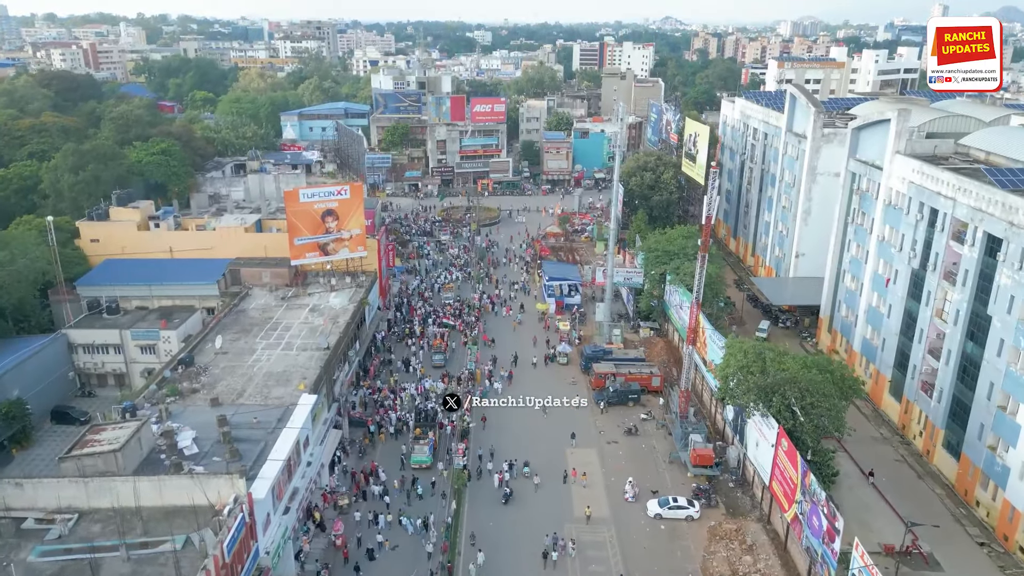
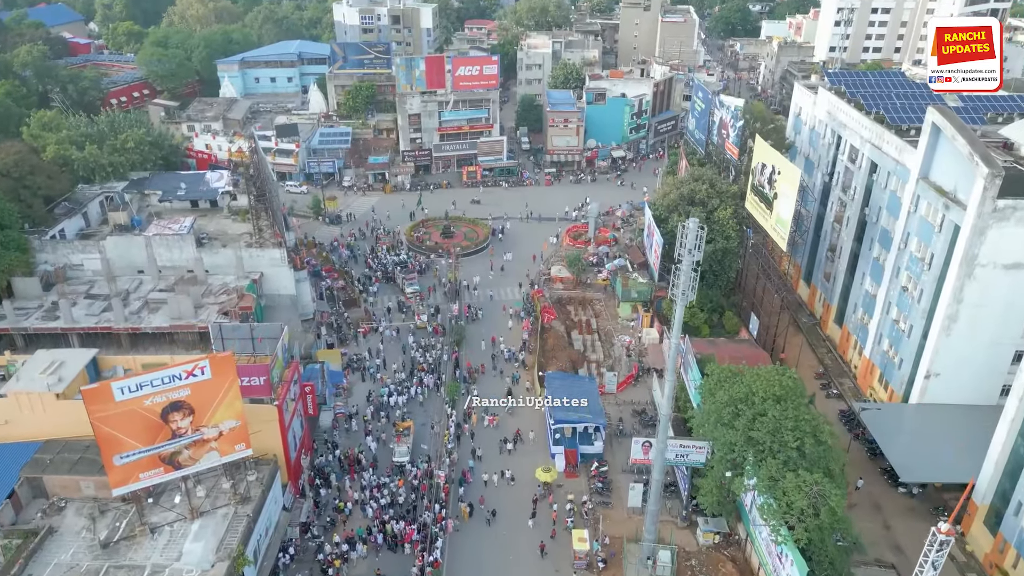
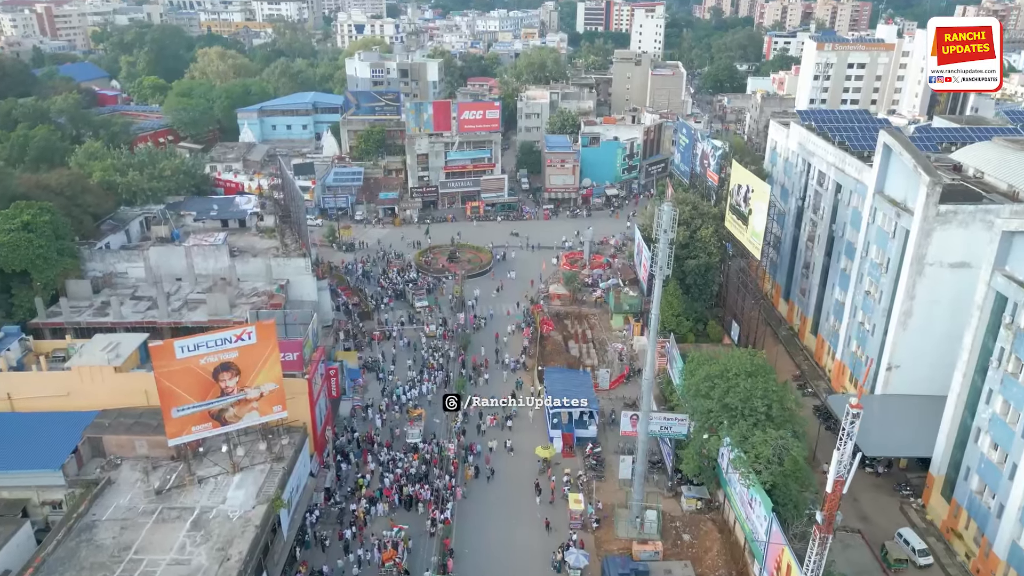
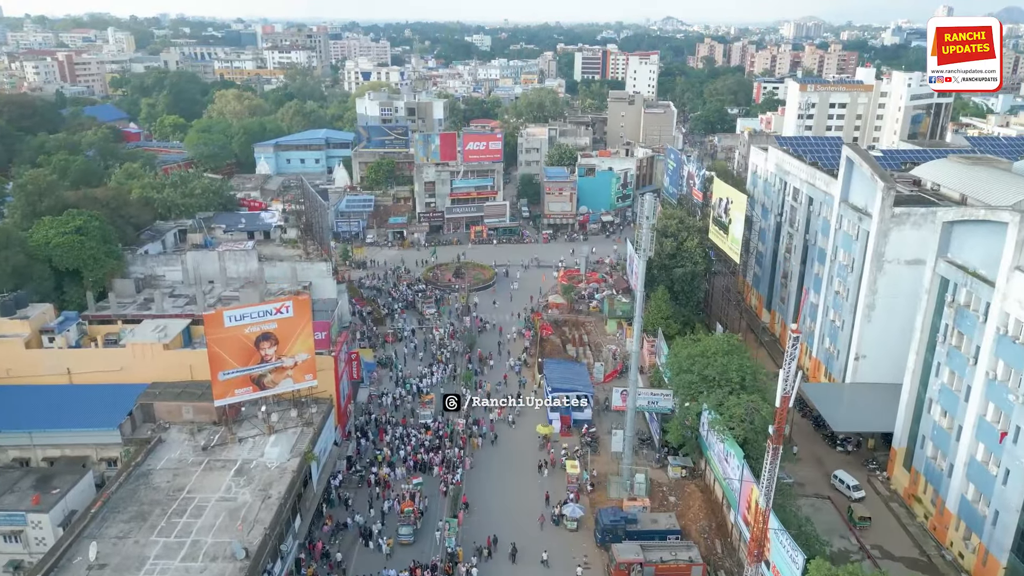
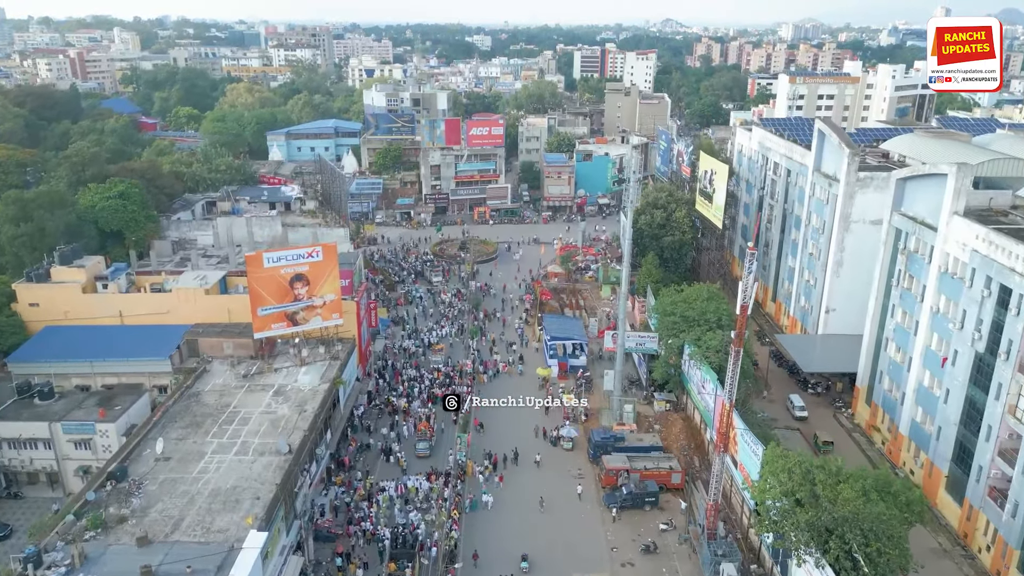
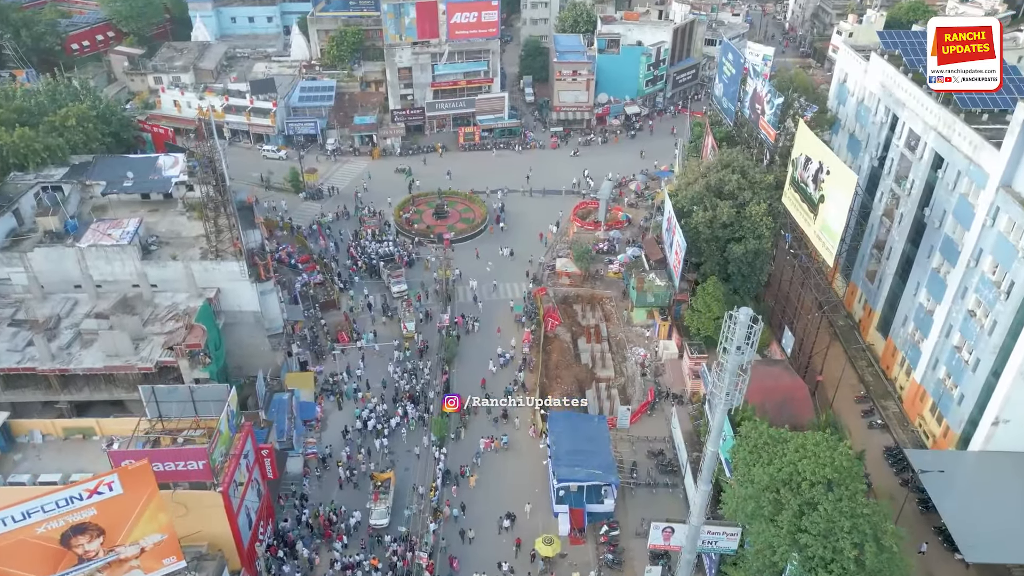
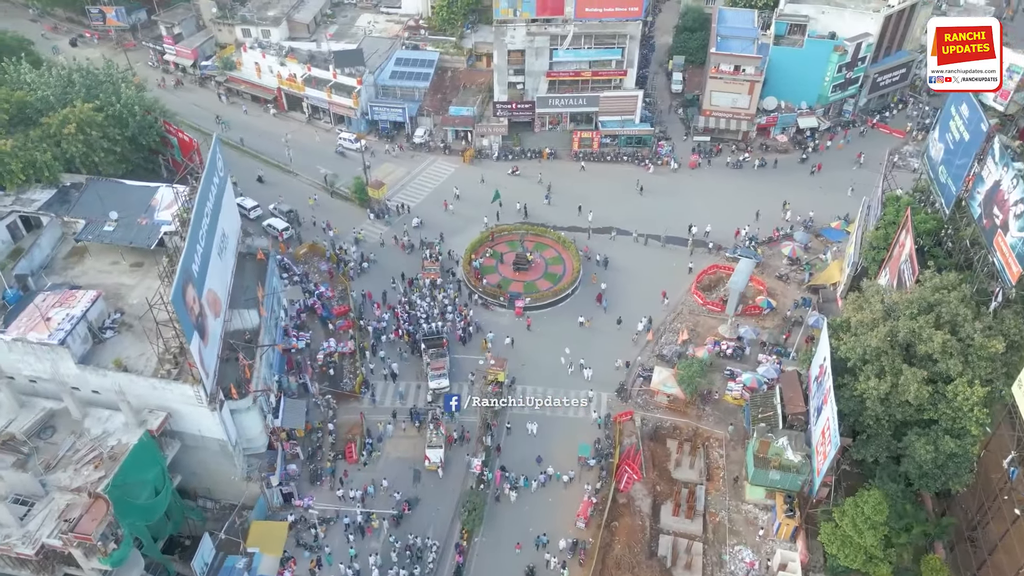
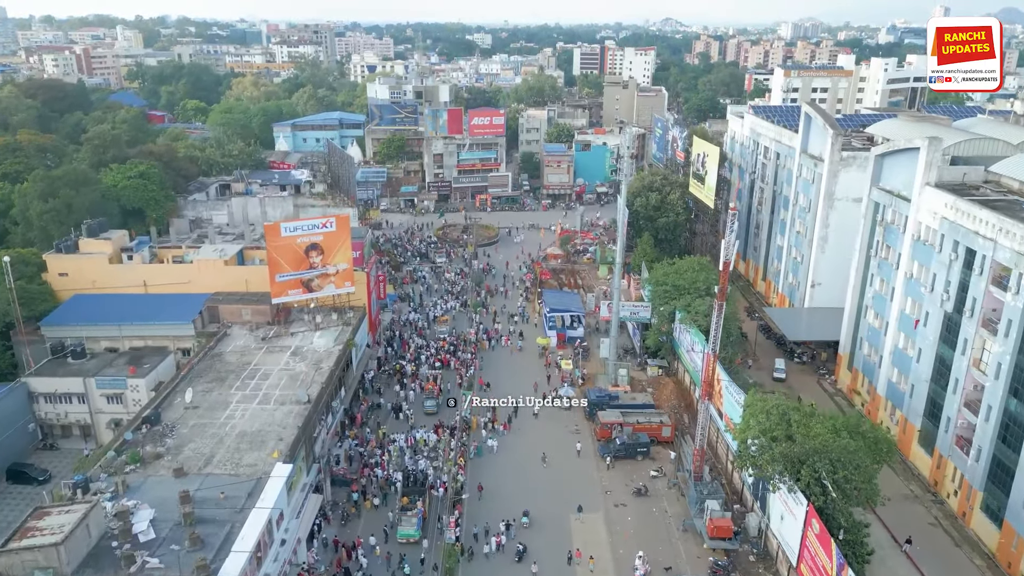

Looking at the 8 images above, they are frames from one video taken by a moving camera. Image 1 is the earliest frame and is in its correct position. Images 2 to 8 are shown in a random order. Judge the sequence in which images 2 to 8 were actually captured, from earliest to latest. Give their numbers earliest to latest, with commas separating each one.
8, 5, 4, 3, 2, 6, 7
